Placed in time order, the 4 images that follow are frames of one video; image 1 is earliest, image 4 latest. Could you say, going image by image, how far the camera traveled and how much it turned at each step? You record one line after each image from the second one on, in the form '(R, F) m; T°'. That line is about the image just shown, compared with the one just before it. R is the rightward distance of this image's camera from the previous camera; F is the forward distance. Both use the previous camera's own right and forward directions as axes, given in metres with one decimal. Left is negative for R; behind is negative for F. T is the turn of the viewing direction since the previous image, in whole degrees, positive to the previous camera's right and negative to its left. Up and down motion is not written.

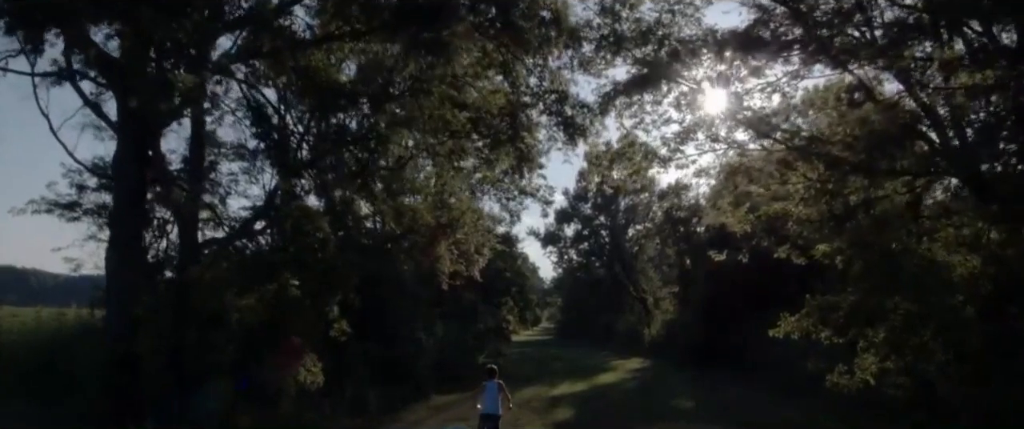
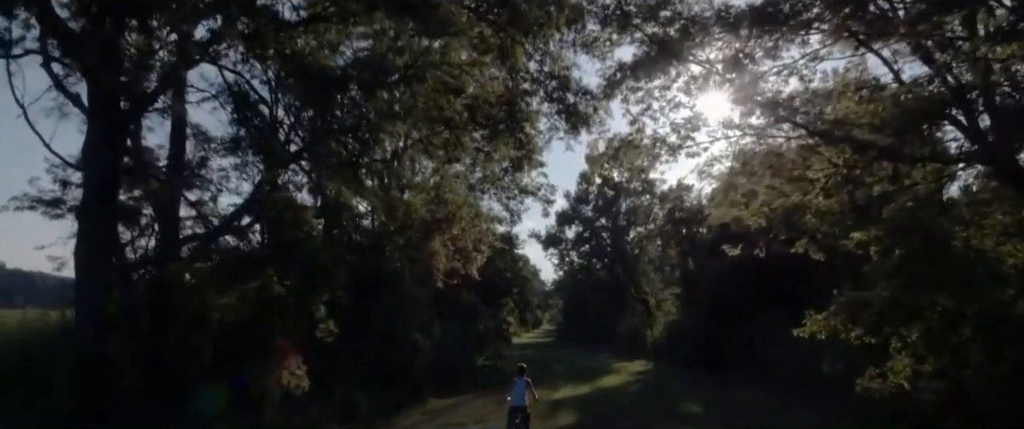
(0.0, +1.2) m; 0°
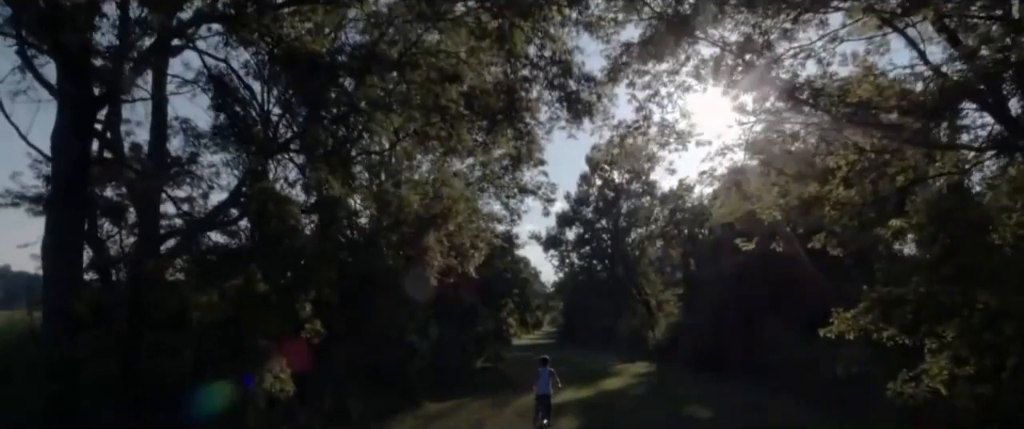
(0.0, +1.1) m; 0°
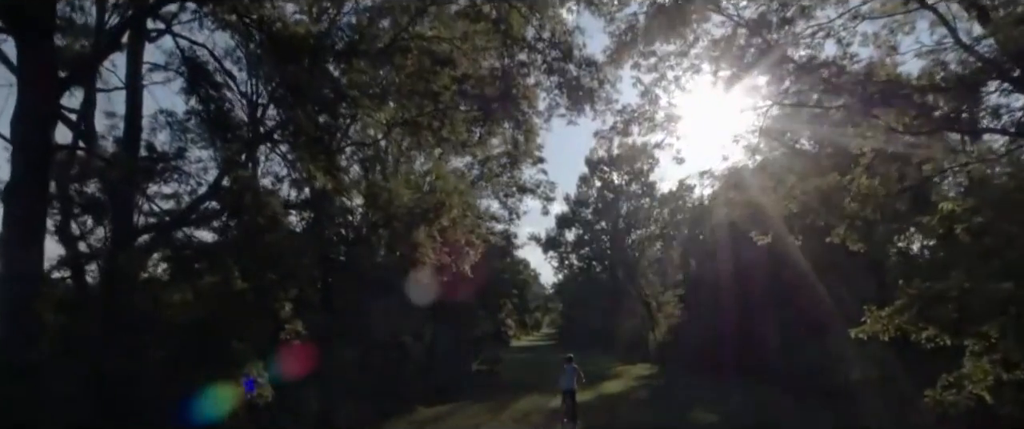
(+0.1, +1.2) m; 0°
